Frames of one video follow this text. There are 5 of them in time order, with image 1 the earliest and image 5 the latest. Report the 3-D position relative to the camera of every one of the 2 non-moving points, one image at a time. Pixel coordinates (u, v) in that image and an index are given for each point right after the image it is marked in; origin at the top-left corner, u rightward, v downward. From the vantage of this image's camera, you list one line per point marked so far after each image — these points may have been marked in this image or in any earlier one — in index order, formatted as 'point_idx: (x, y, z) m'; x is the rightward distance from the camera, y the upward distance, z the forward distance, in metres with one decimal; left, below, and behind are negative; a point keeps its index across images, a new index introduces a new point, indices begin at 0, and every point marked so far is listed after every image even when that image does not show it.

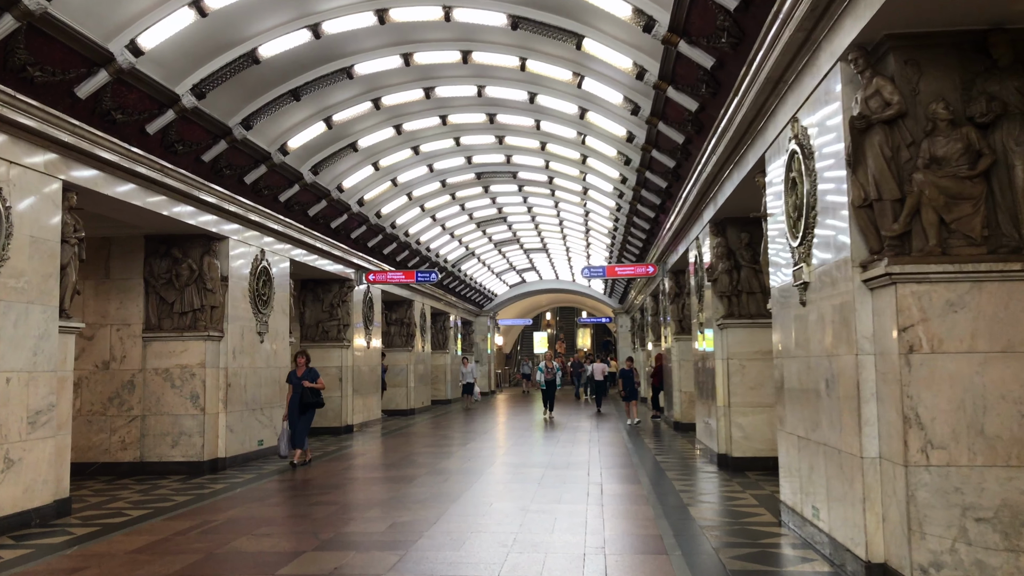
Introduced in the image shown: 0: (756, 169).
0: (+2.8, +1.4, +8.7) m
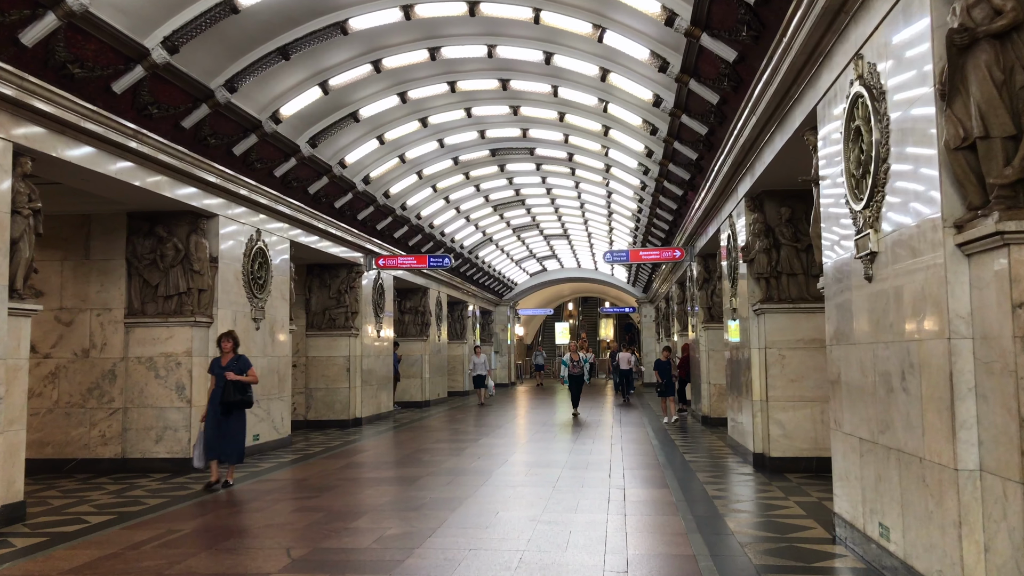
0: (+2.9, +1.6, +7.5) m
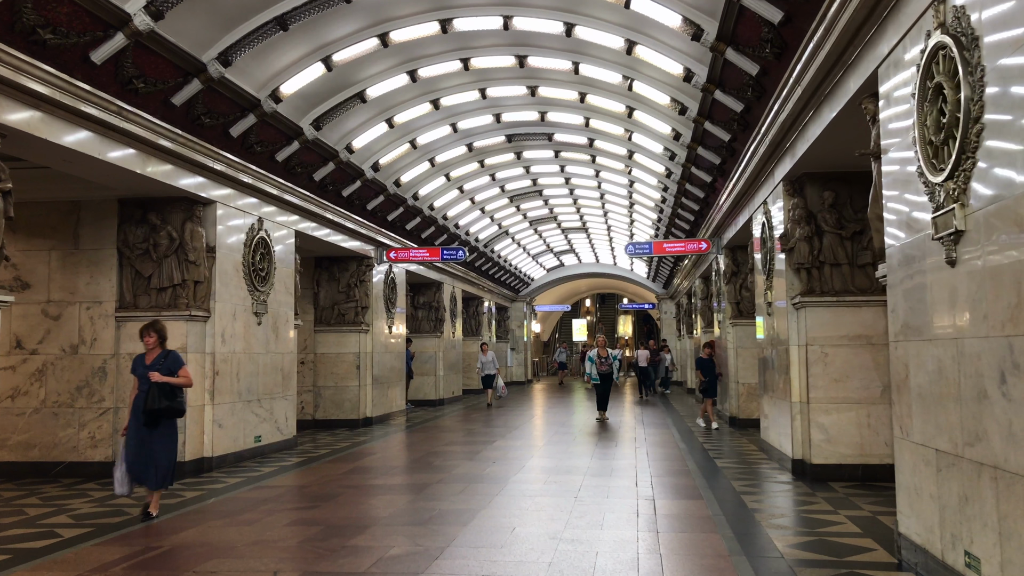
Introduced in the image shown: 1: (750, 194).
0: (+3.1, +1.7, +6.6) m
1: (+3.7, +1.5, +12.0) m
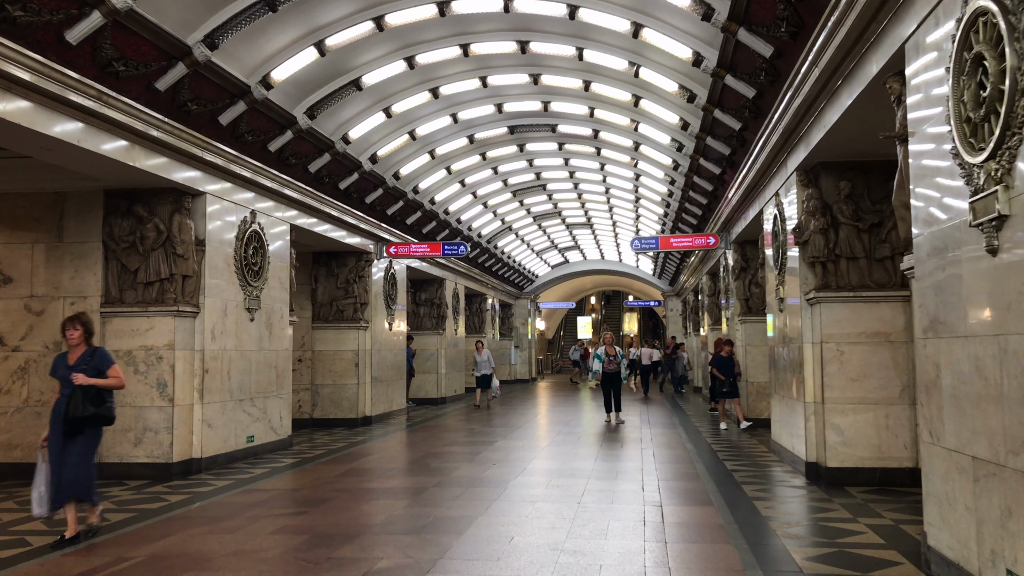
0: (+3.1, +1.7, +6.2) m
1: (+3.8, +1.5, +11.5) m
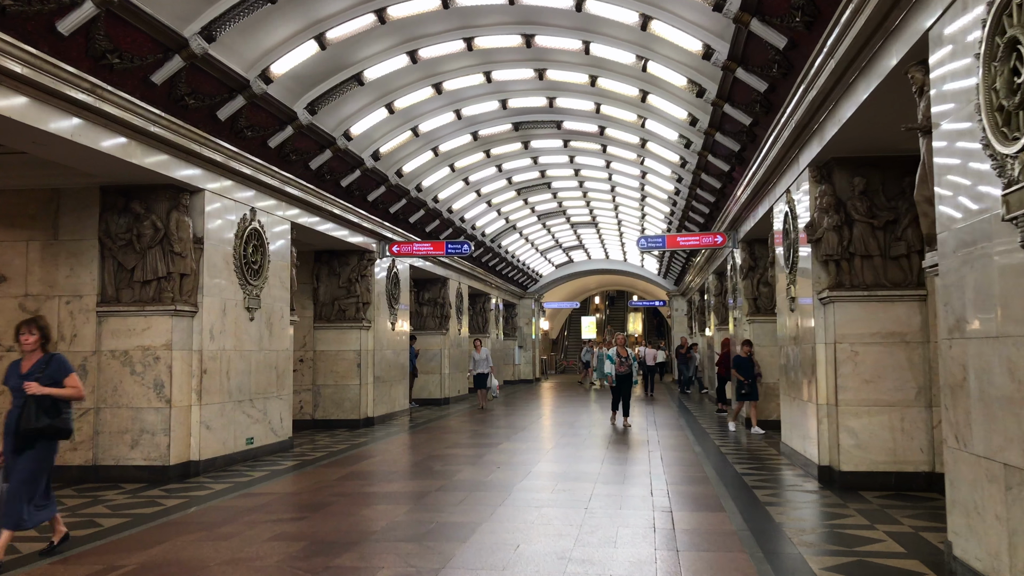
0: (+3.1, +1.8, +6.0) m
1: (+3.8, +1.6, +11.3) m
